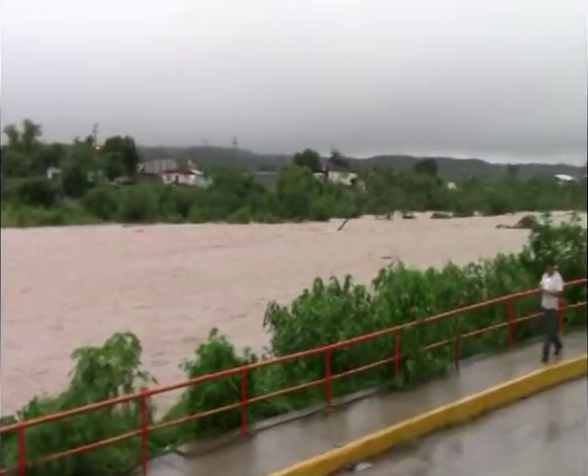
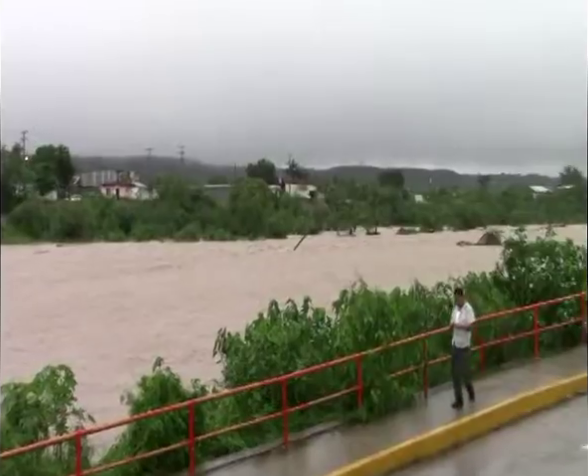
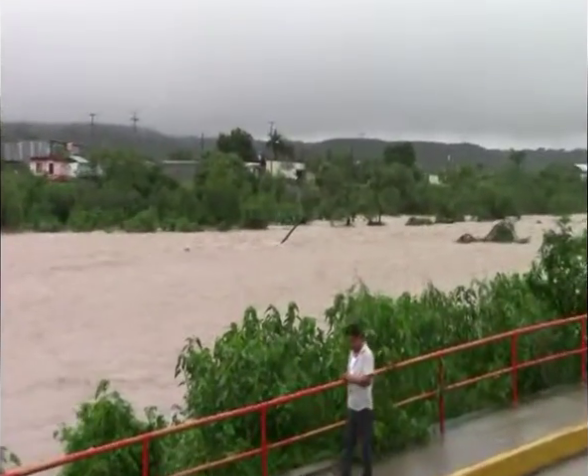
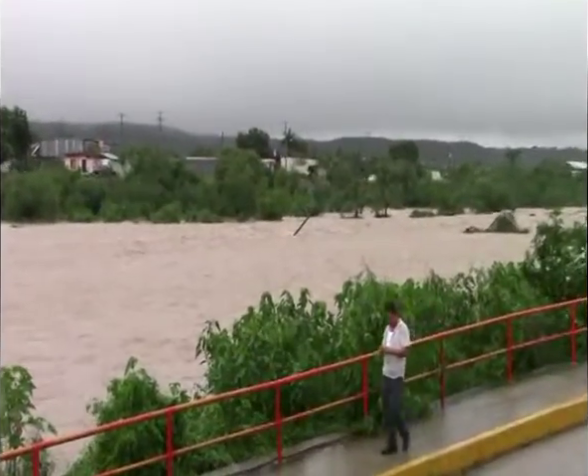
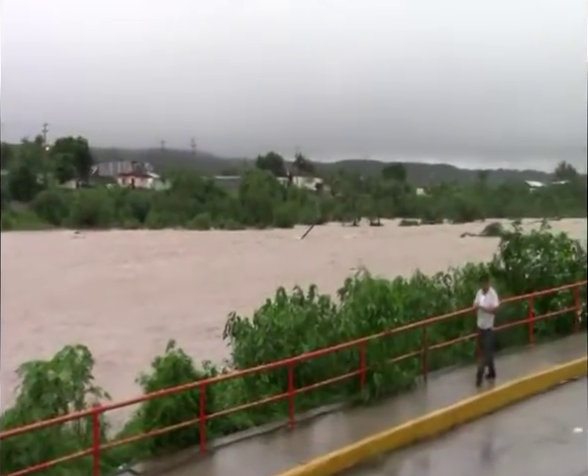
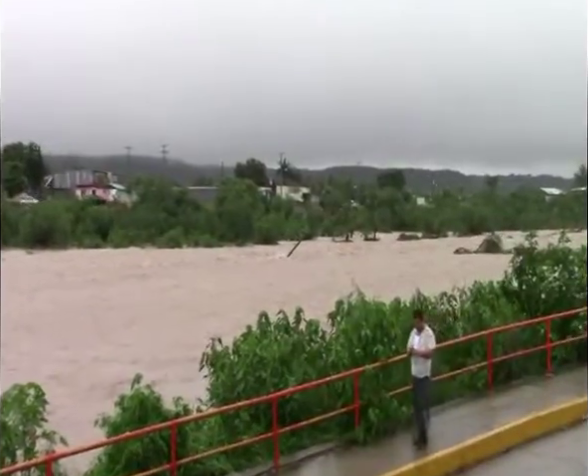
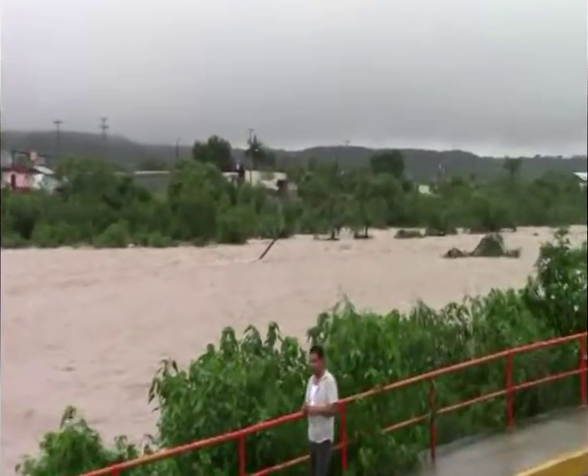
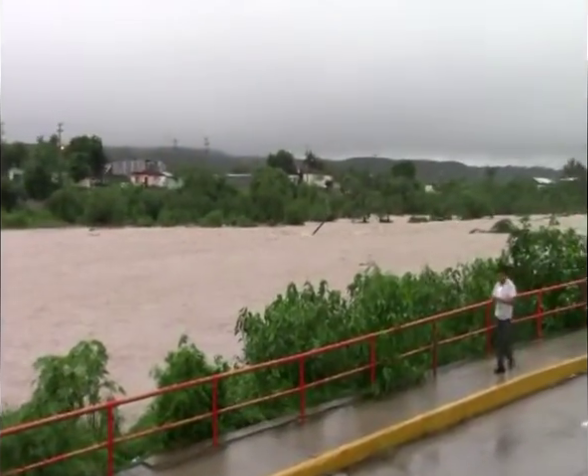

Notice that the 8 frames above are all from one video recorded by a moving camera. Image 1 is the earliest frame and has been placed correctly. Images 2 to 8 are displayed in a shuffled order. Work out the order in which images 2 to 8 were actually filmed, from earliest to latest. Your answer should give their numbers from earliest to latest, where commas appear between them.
8, 5, 2, 6, 4, 3, 7
